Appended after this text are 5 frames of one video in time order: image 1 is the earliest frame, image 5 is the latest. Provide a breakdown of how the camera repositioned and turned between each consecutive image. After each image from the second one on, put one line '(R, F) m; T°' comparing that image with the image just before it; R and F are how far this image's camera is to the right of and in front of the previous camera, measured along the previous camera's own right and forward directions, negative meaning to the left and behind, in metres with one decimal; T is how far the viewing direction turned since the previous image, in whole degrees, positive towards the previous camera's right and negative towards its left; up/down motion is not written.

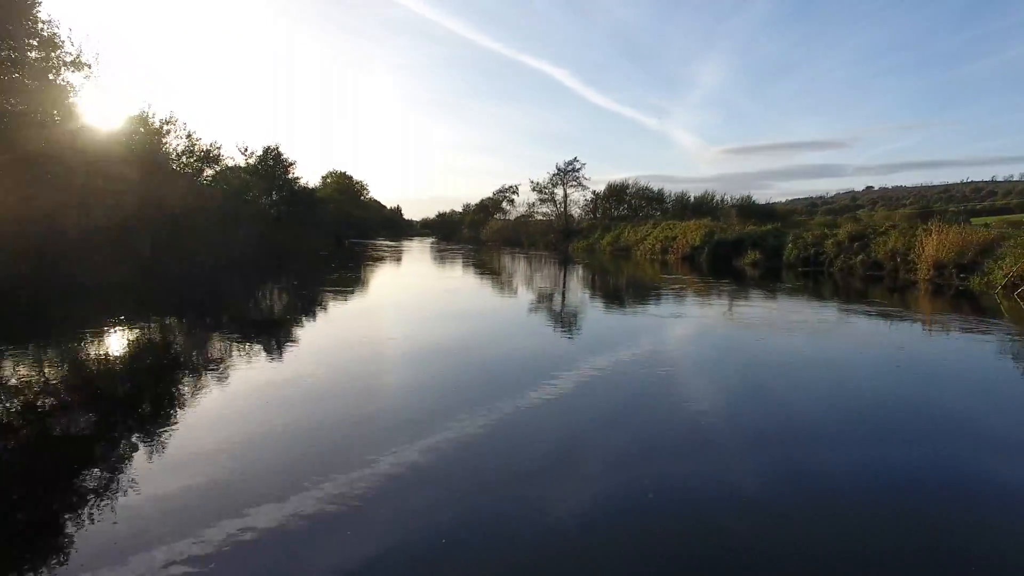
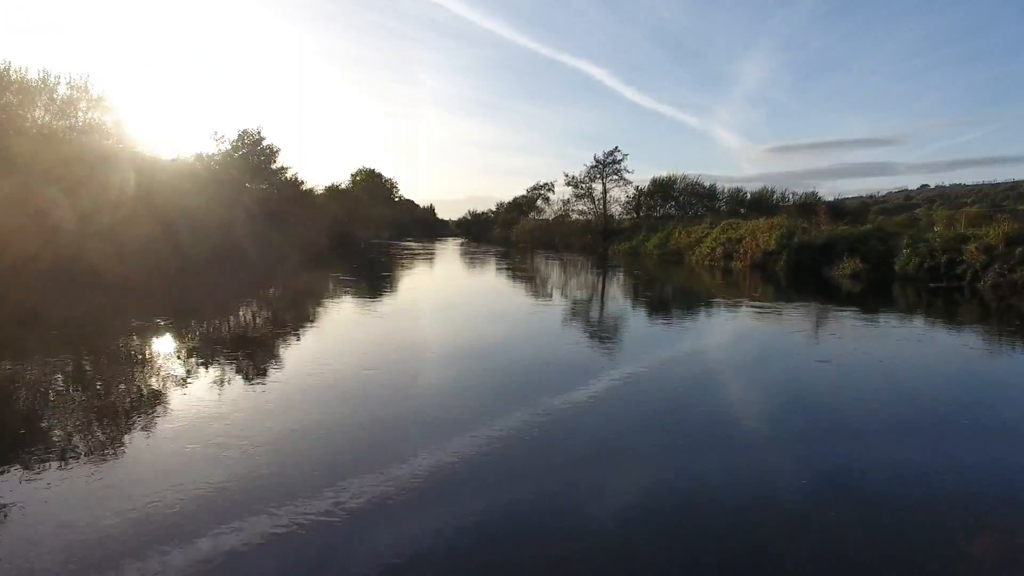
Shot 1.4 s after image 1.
(+0.1, +1.0) m; -4°
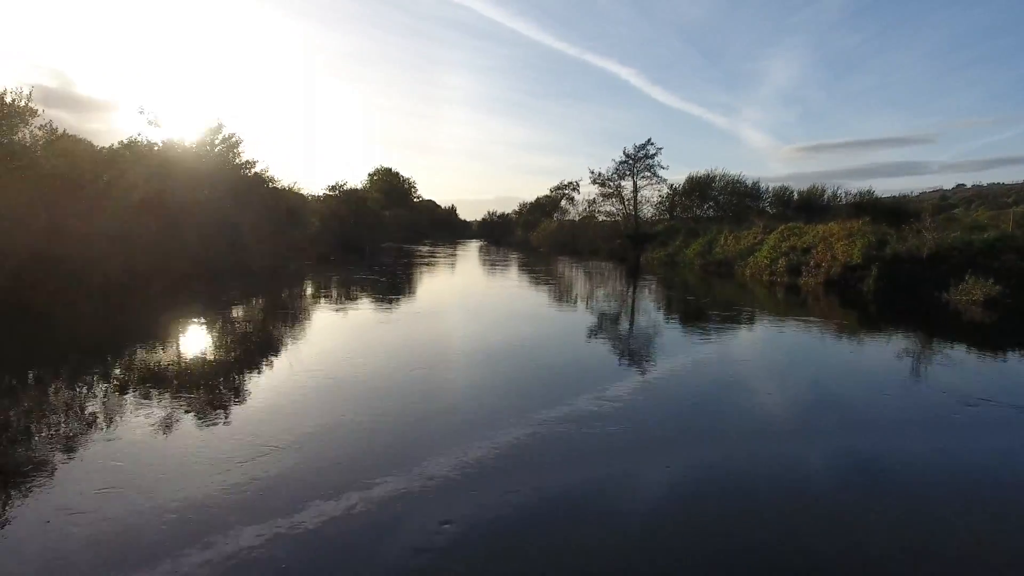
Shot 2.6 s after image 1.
(+0.1, +0.8) m; -2°
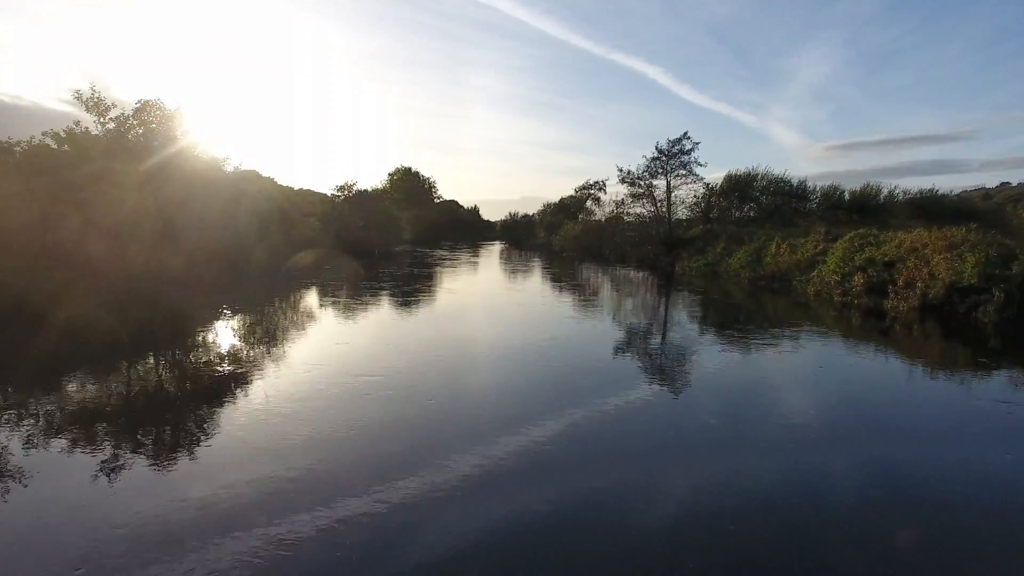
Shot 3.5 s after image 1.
(+0.1, +0.7) m; -2°
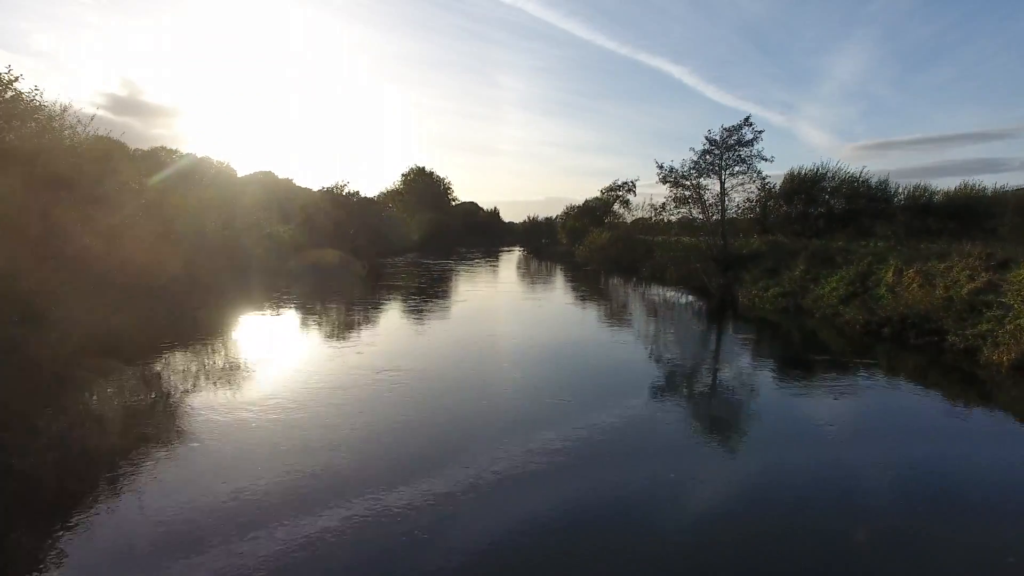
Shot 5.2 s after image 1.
(+0.1, +1.3) m; -2°
